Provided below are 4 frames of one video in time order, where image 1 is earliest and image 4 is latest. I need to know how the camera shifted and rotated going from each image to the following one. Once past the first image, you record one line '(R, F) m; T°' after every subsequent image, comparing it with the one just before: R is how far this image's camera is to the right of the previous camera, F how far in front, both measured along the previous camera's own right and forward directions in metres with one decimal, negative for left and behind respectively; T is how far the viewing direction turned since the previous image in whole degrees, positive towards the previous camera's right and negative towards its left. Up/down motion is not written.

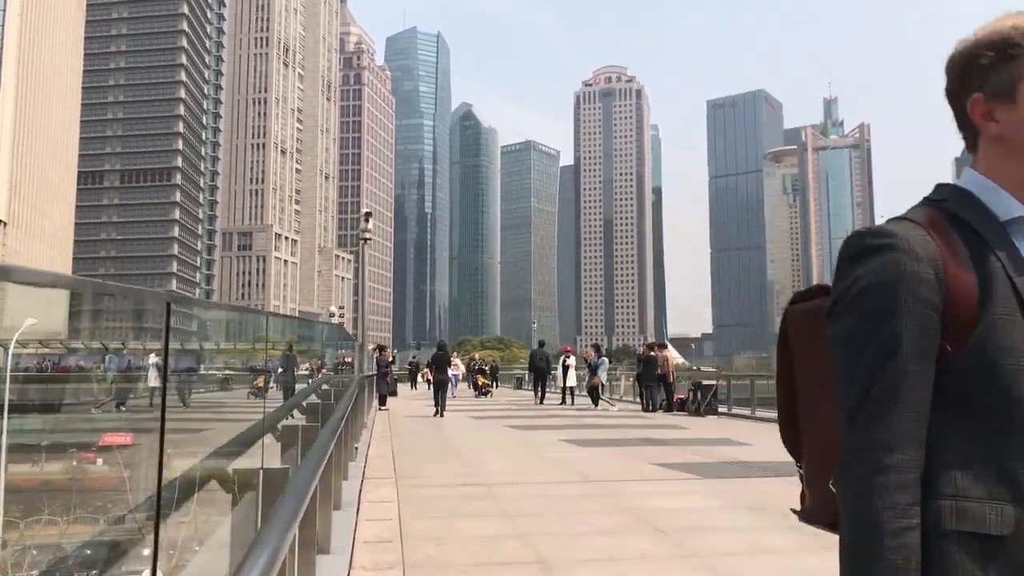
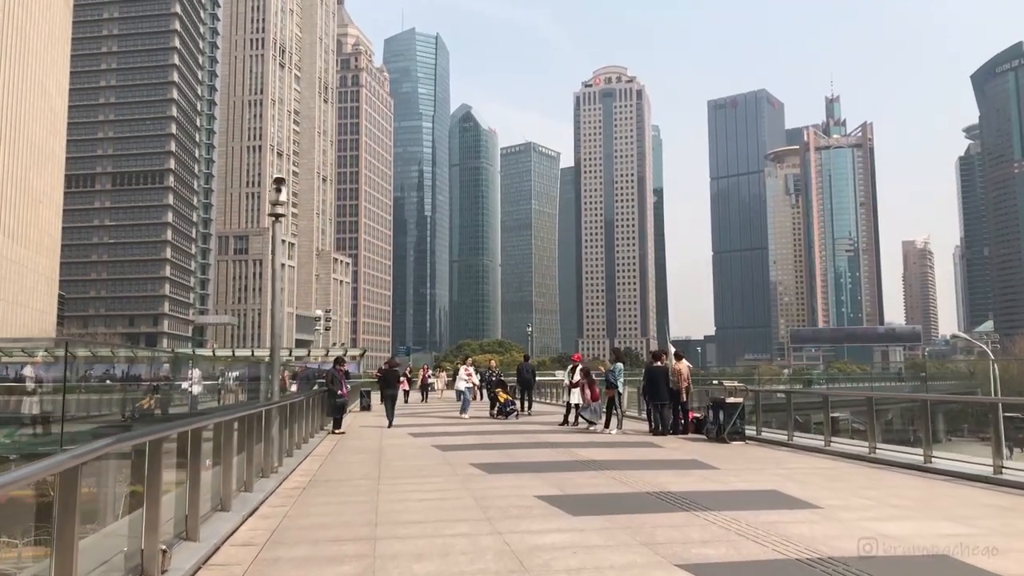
(+0.2, +1.9) m; 0°
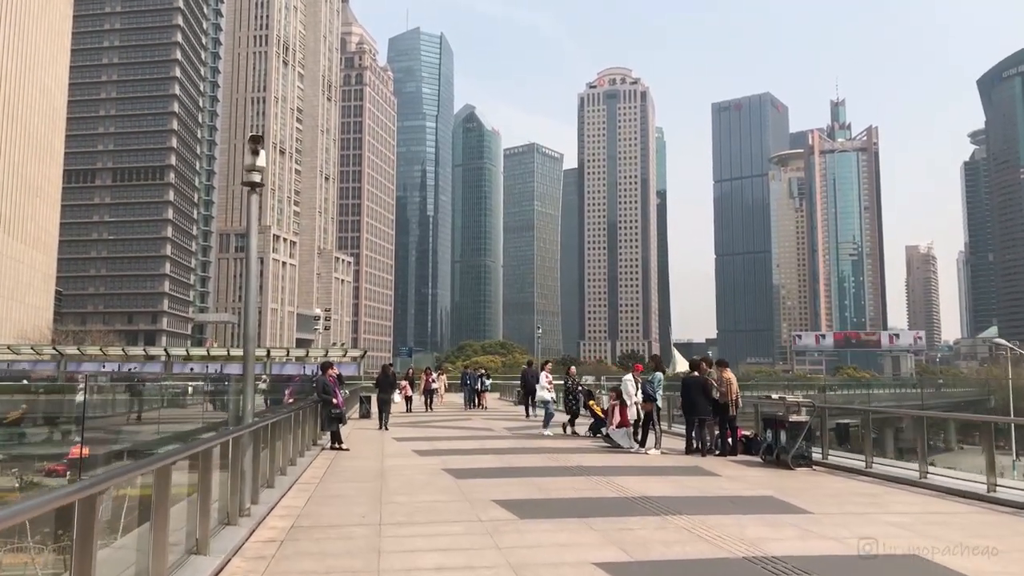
(-0.2, +1.2) m; 0°
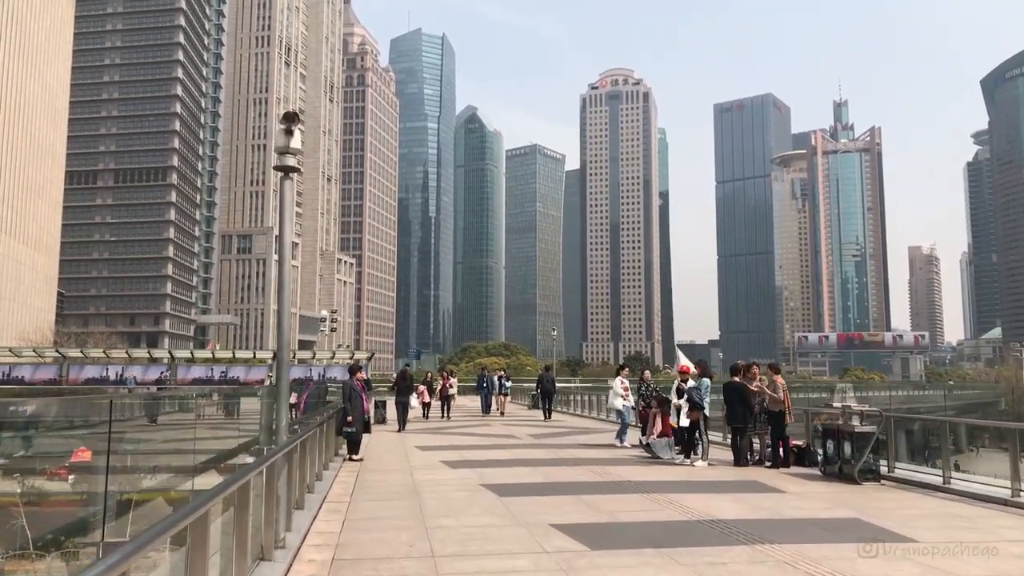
(-0.3, +0.5) m; 0°
